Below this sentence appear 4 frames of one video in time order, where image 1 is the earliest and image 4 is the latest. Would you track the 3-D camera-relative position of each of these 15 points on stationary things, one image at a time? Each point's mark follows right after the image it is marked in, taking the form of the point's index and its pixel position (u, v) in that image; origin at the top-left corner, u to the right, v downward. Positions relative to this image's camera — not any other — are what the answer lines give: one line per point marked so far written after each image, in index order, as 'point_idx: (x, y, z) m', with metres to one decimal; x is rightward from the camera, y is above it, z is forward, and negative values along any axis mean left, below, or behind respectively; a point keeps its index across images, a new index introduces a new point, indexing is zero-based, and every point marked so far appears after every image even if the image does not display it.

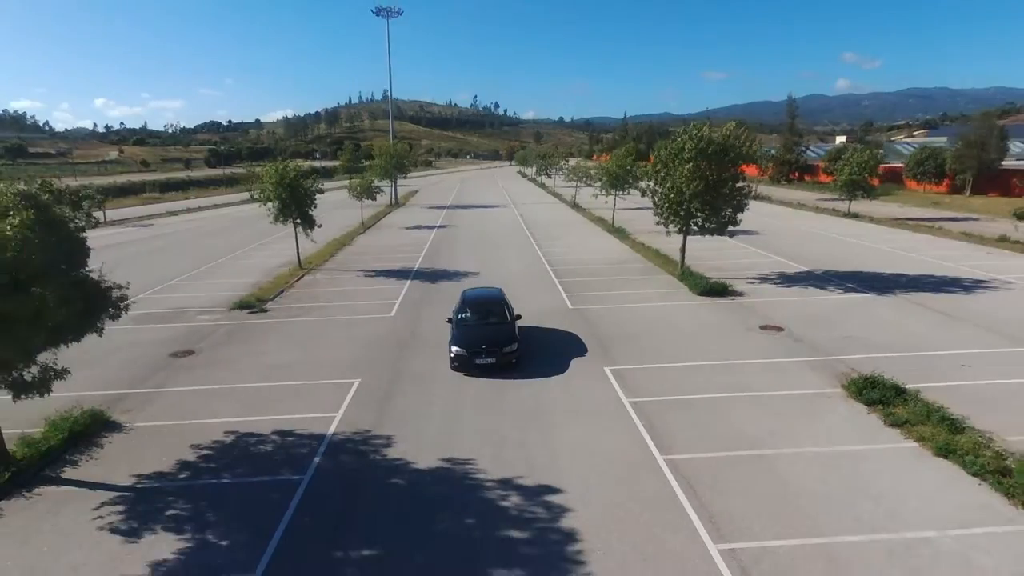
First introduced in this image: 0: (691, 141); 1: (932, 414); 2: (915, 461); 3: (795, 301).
0: (+5.3, +4.4, +20.0) m
1: (+6.3, -1.9, +10.1) m
2: (+5.5, -2.3, +9.1) m
3: (+7.7, -0.3, +18.2) m
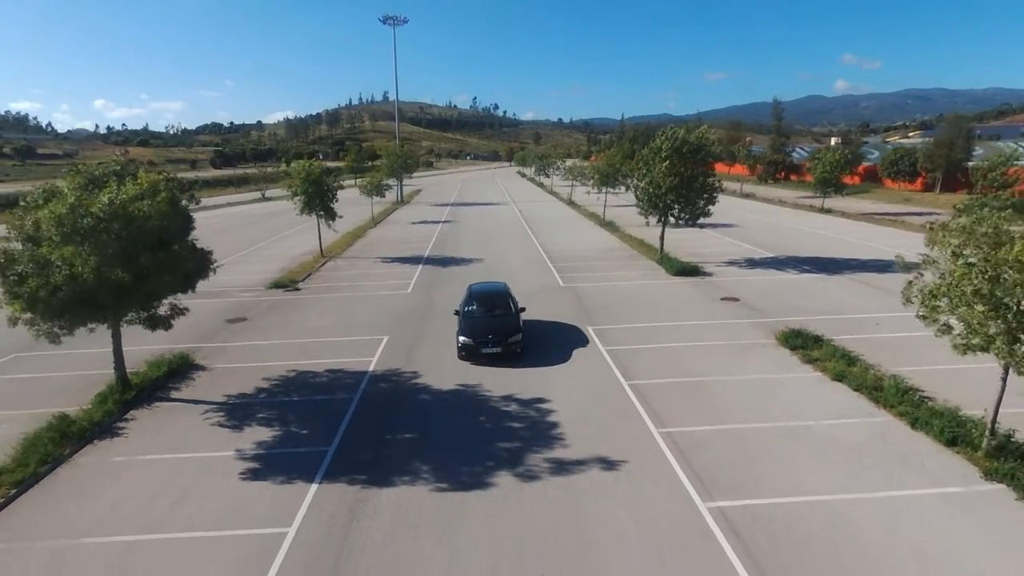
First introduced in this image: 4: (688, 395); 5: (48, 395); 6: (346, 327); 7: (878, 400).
0: (+5.3, +5.0, +22.9) m
1: (+6.3, -1.2, +13.0) m
2: (+5.5, -1.7, +12.0) m
3: (+7.7, +0.3, +21.2) m
4: (+3.1, -1.9, +11.8) m
5: (-8.6, -2.0, +12.4) m
6: (-4.3, -1.0, +17.3) m
7: (+5.9, -1.8, +10.9) m
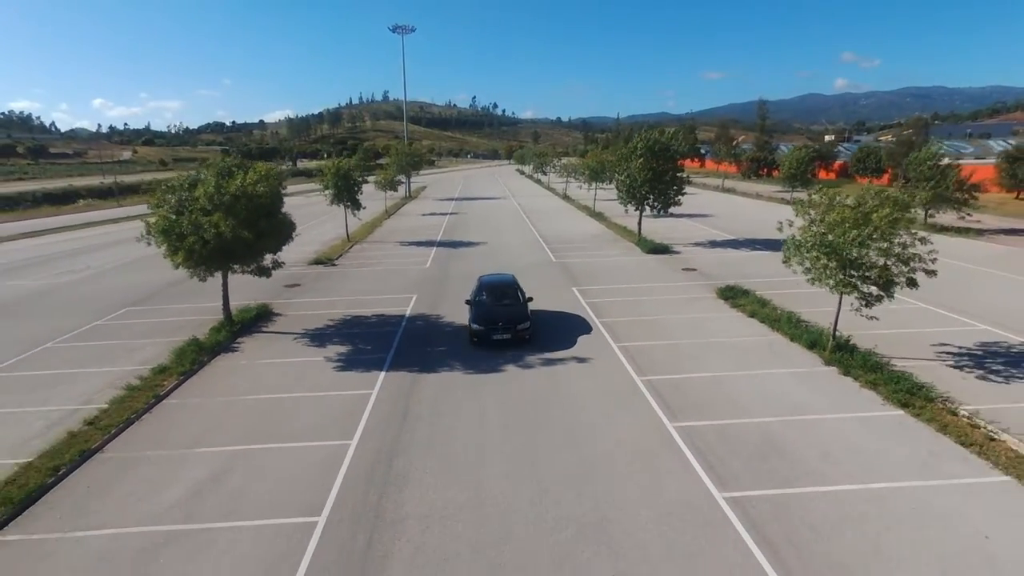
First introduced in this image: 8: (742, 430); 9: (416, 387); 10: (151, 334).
0: (+5.3, +6.0, +27.3) m
1: (+6.3, -0.3, +17.4) m
2: (+5.5, -0.8, +16.4) m
3: (+7.7, +1.2, +25.6) m
4: (+3.1, -0.9, +16.2) m
5: (-8.6, -1.1, +16.8) m
6: (-4.2, -0.1, +21.7) m
7: (+6.0, -0.9, +15.3) m
8: (+3.5, -2.2, +10.2) m
9: (-1.8, -1.8, +12.4) m
10: (-8.9, -1.1, +16.5) m
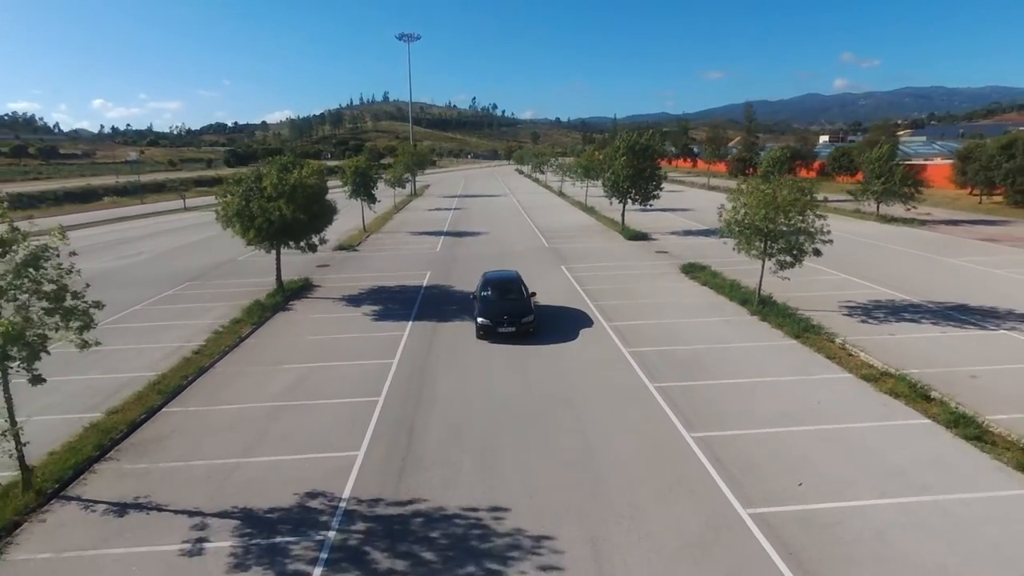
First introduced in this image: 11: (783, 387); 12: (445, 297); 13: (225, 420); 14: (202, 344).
0: (+5.3, +6.7, +31.1) m
1: (+6.3, +0.5, +21.2) m
2: (+5.4, 0.0, +20.3) m
3: (+7.7, +2.0, +29.4) m
4: (+3.1, -0.2, +20.0) m
5: (-8.6, -0.3, +20.6) m
6: (-4.3, +0.7, +25.5) m
7: (+5.9, -0.1, +19.1) m
8: (+3.5, -1.4, +14.1) m
9: (-1.8, -1.1, +16.2) m
10: (-9.0, -0.3, +20.4) m
11: (+4.8, -1.8, +11.9) m
12: (-2.0, -0.3, +19.6) m
13: (-4.8, -2.2, +11.2) m
14: (-7.2, -1.3, +15.6) m
